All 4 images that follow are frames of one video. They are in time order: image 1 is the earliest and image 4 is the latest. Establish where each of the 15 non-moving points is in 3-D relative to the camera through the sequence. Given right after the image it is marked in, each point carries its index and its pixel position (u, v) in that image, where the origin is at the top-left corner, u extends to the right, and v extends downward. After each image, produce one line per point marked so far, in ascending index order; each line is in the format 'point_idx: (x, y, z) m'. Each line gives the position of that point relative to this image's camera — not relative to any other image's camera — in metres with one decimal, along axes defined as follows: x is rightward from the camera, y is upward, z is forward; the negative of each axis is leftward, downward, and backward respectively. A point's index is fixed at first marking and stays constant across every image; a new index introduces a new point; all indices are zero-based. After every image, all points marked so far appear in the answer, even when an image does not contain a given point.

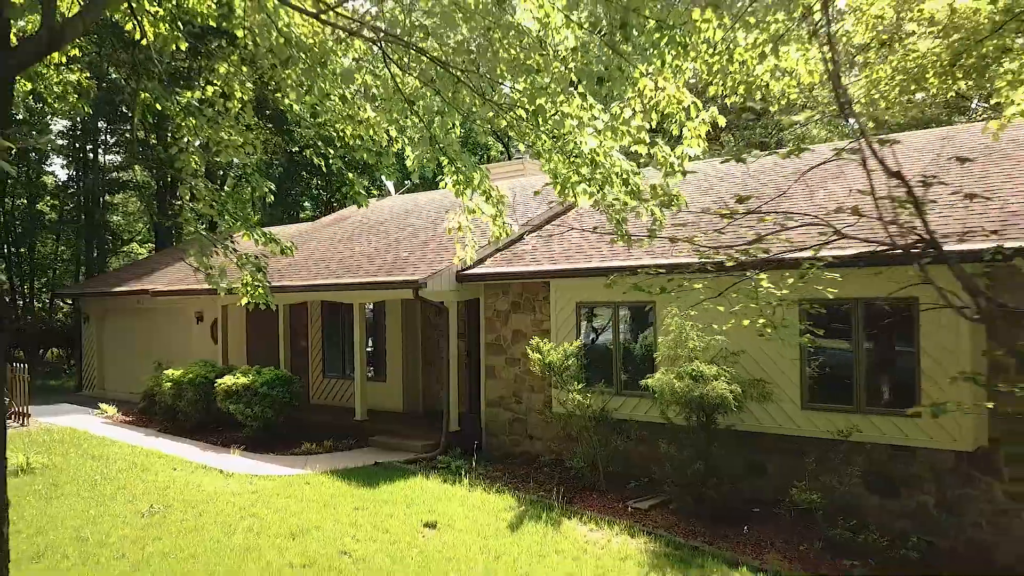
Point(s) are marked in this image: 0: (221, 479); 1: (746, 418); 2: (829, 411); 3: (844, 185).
0: (-1.8, -1.2, +8.1) m
1: (+1.3, -0.7, +7.0) m
2: (+1.6, -0.6, +6.6) m
3: (+1.9, +0.6, +7.4) m
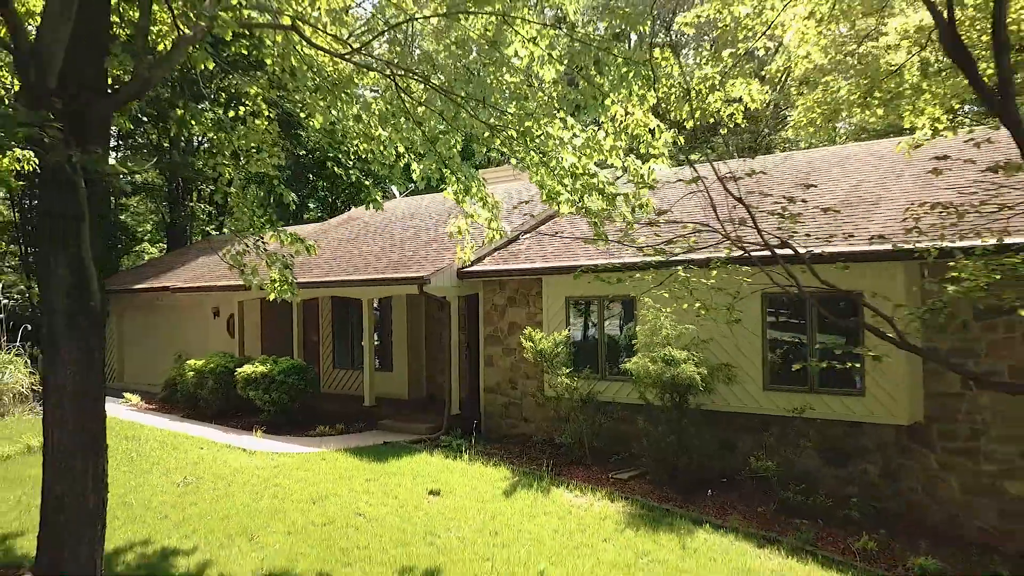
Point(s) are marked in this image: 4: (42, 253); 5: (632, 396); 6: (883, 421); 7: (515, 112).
0: (-1.9, -1.2, +9.0) m
1: (+1.3, -0.7, +7.9) m
2: (+1.6, -0.6, +7.4) m
3: (+1.9, +0.6, +8.3) m
4: (-1.4, +0.1, +3.8) m
5: (+0.8, -0.7, +8.2) m
6: (+2.0, -0.7, +6.8) m
7: (0.0, +0.8, +5.6) m
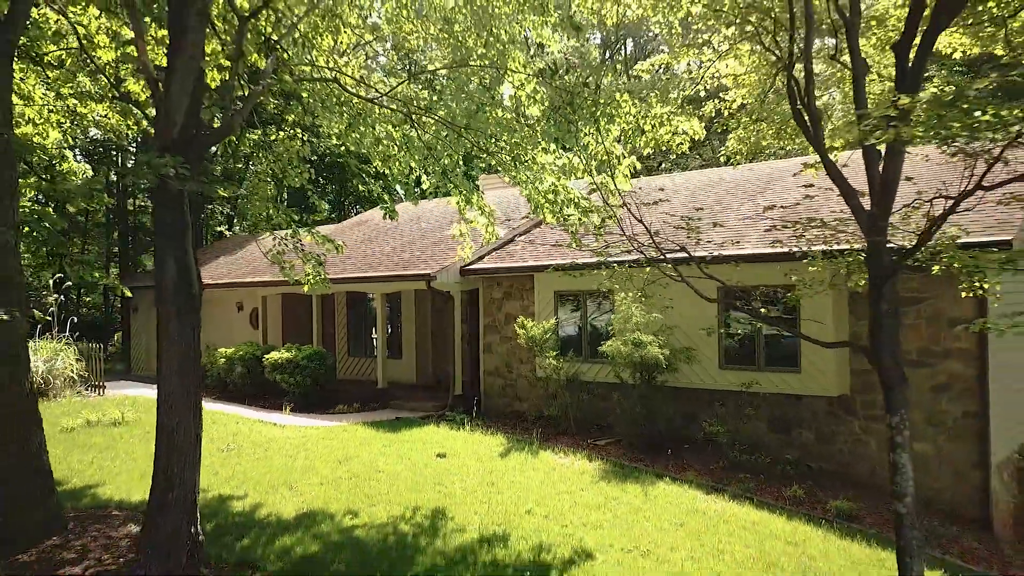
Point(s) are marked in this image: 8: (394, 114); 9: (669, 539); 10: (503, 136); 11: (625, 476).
0: (-1.9, -1.1, +10.4) m
1: (+1.2, -0.6, +9.3) m
2: (+1.6, -0.6, +8.8) m
3: (+1.9, +0.7, +9.7) m
4: (-1.4, +0.1, +5.2) m
5: (+0.7, -0.7, +9.6) m
6: (+1.9, -0.7, +8.2) m
7: (0.0, +0.8, +6.9) m
8: (-0.7, +1.0, +7.1) m
9: (+0.8, -1.3, +6.5) m
10: (-0.1, +0.8, +7.0) m
11: (+0.7, -1.2, +8.0) m
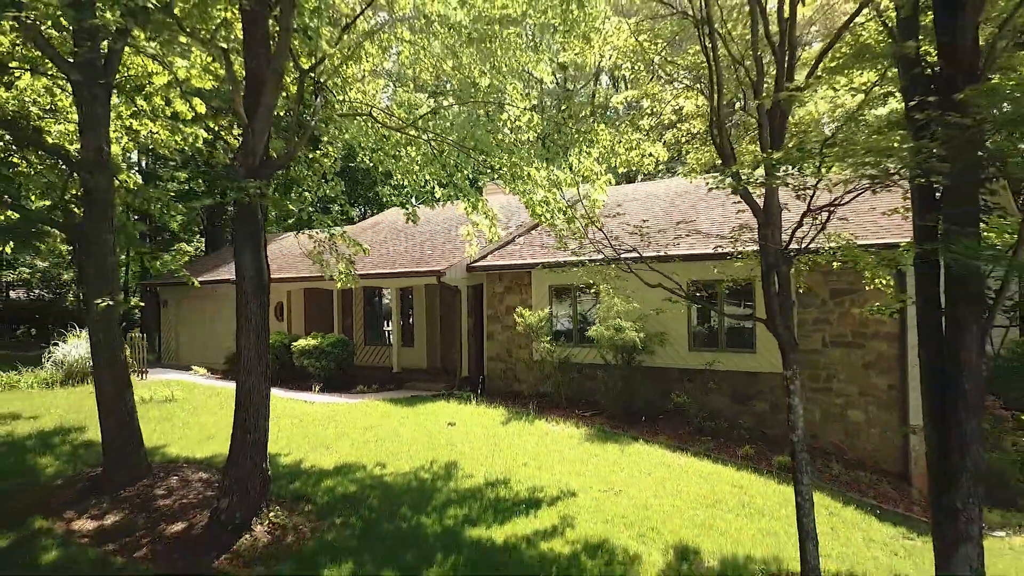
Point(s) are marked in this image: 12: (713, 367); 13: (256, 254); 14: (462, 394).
0: (-1.9, -1.1, +11.9) m
1: (+1.2, -0.6, +10.8) m
2: (+1.6, -0.5, +10.4) m
3: (+1.9, +0.7, +11.2) m
4: (-1.4, +0.2, +6.7) m
5: (+0.7, -0.6, +11.2) m
6: (+1.9, -0.6, +9.8) m
7: (0.0, +0.8, +8.5) m
8: (-0.7, +1.0, +8.7) m
9: (+0.8, -1.2, +8.0) m
10: (-0.1, +0.9, +8.5) m
11: (+0.7, -1.1, +9.6) m
12: (+1.6, -0.6, +10.2) m
13: (-1.3, +0.2, +6.8) m
14: (-0.5, -1.0, +12.2) m
